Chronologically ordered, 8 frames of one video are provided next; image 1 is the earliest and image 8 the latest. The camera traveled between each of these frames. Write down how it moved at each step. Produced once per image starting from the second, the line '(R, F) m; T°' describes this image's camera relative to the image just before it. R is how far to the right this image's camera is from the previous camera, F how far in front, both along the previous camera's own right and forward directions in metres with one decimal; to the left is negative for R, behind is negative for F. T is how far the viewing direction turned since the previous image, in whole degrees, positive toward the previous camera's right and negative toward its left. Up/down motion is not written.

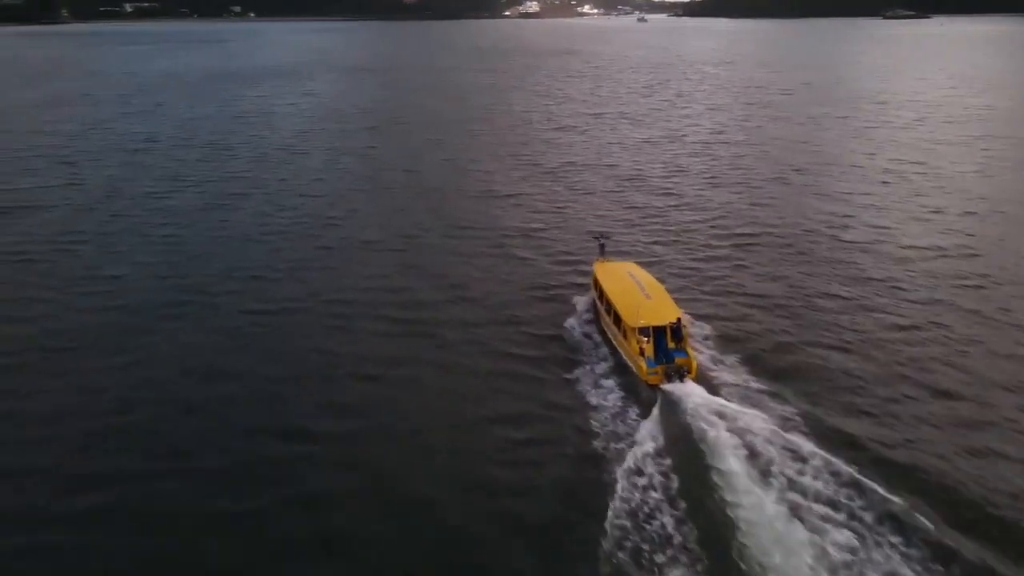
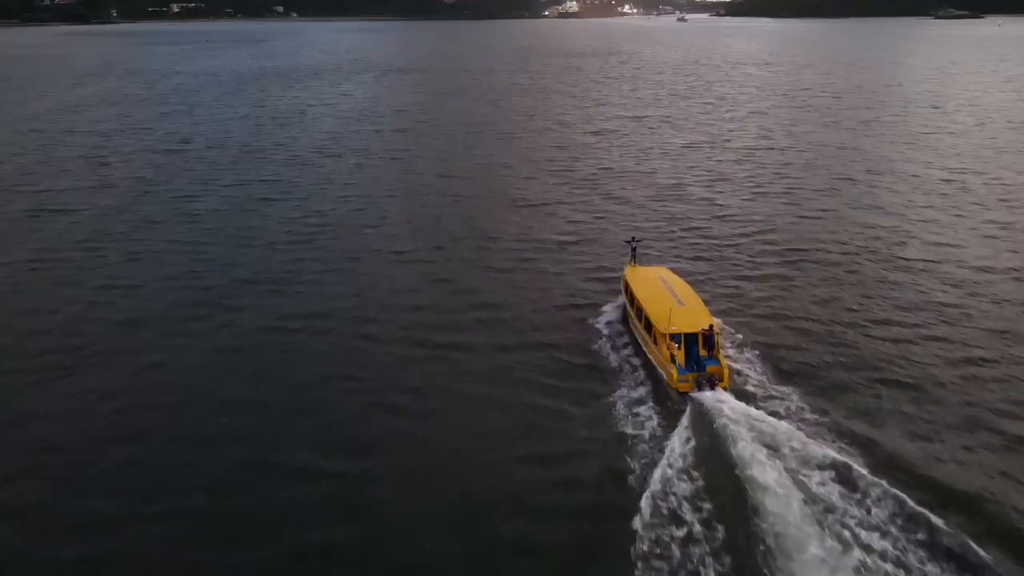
(+0.1, +1.0) m; -3°
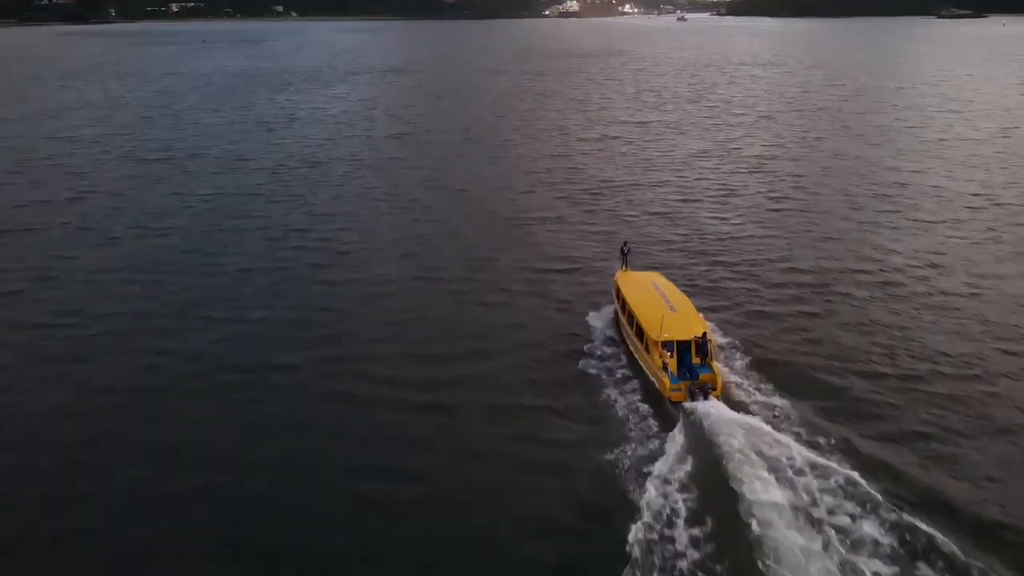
(+0.1, +2.1) m; 0°
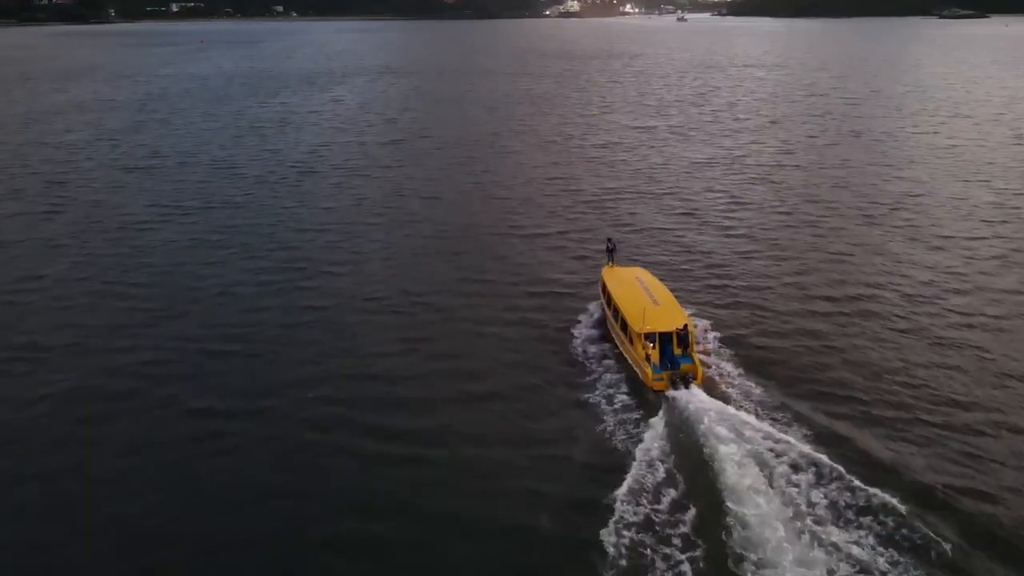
(+0.1, +1.3) m; 0°
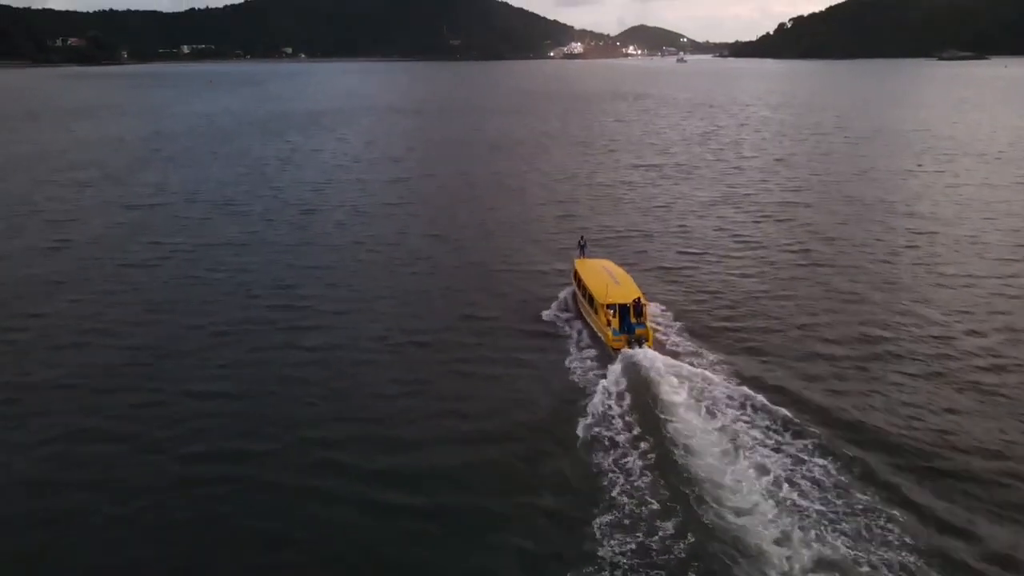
(-0.1, +0.6) m; 0°
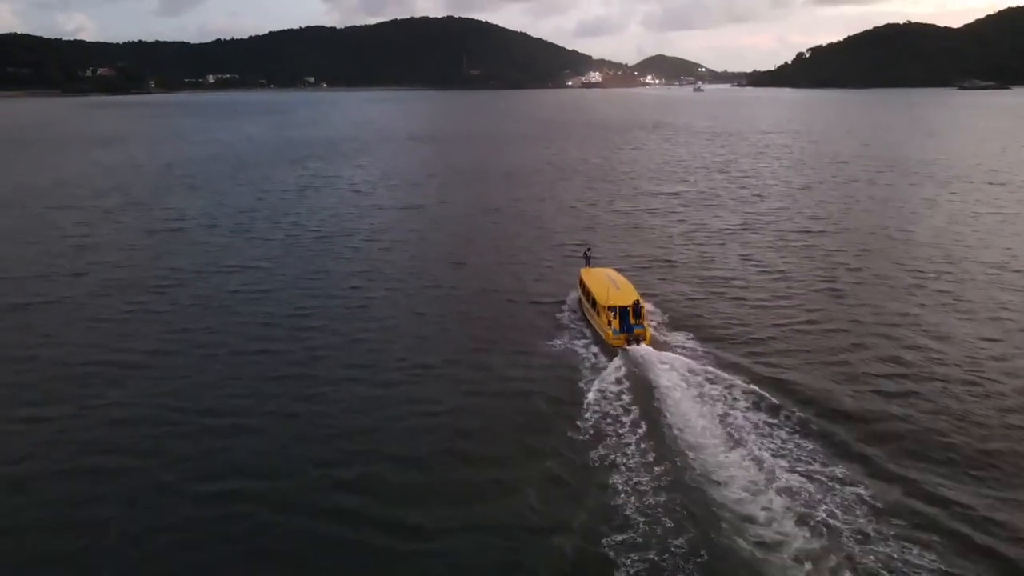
(-0.1, +0.4) m; -1°
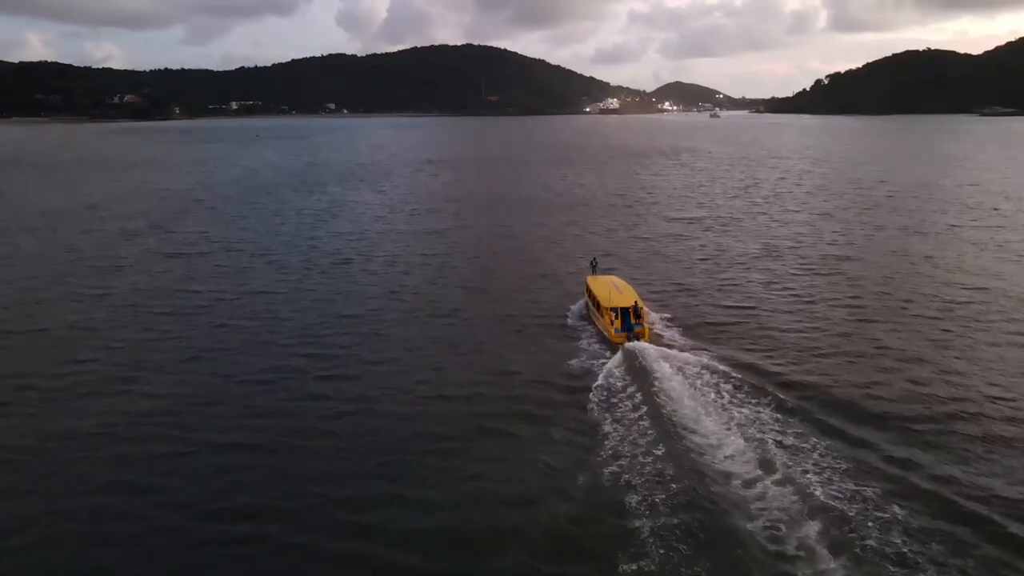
(-0.1, +0.5) m; -1°
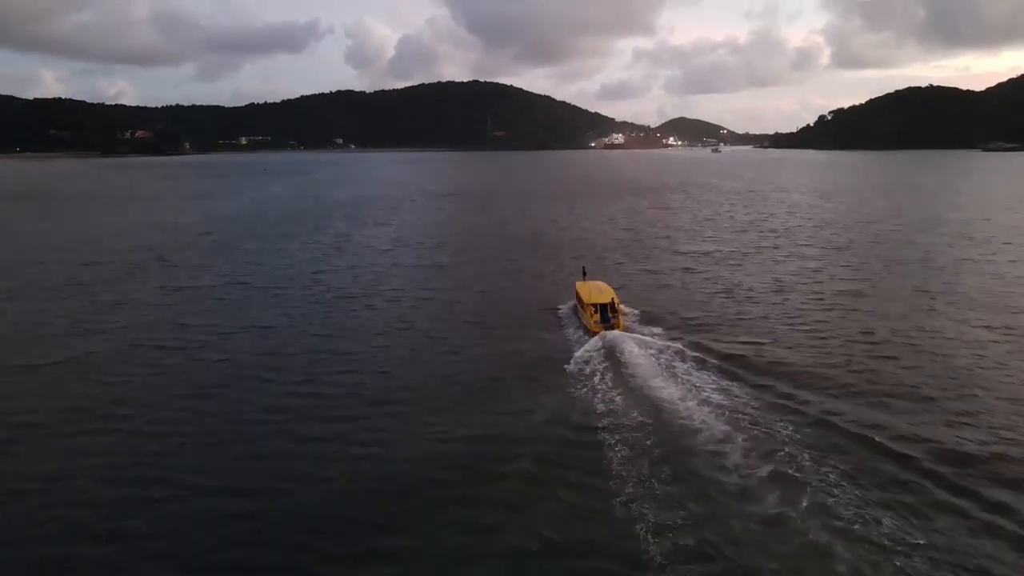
(-0.1, +0.8) m; 0°
